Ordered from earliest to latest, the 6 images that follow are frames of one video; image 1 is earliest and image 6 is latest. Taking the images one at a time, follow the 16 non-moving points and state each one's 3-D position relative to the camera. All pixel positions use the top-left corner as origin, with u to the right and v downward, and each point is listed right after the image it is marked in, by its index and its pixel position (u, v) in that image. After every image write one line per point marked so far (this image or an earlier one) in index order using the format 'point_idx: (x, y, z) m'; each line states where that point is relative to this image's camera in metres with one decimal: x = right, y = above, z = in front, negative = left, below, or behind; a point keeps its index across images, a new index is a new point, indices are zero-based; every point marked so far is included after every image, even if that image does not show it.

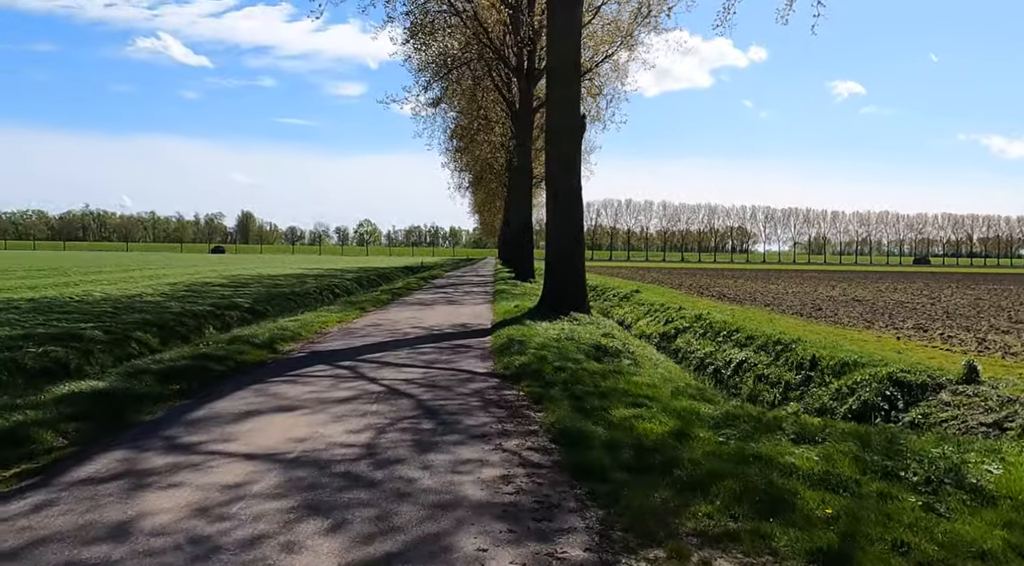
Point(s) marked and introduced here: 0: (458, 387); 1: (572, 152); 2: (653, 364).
0: (-0.5, -1.0, +8.3) m
1: (+1.2, +2.6, +16.7) m
2: (+1.8, -1.1, +11.2) m
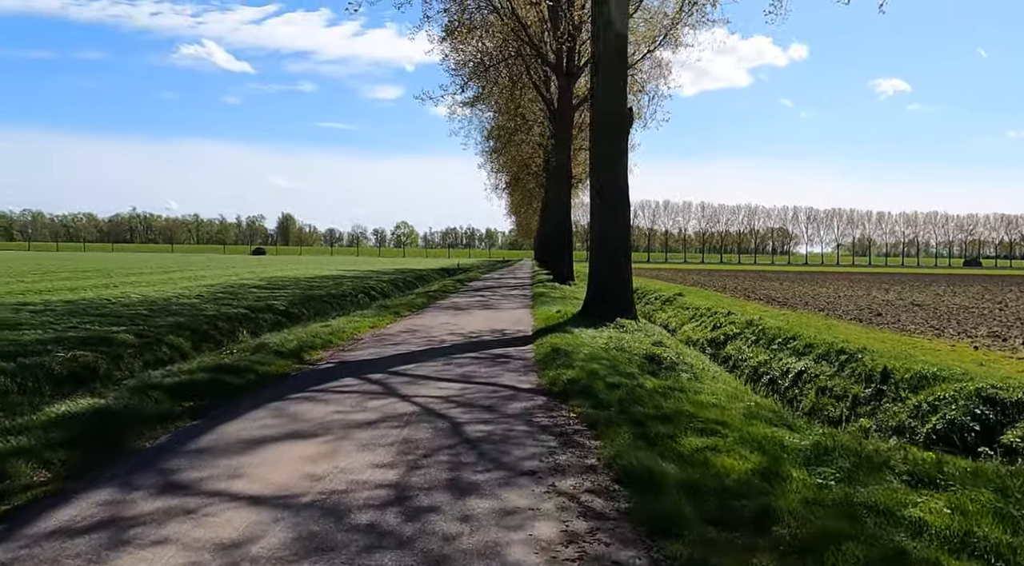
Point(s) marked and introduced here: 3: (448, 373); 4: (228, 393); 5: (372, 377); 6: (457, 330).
0: (-0.1, -1.1, +7.3) m
1: (+1.9, +2.5, +15.7) m
2: (+2.4, -1.2, +10.2) m
3: (-0.7, -1.0, +9.3) m
4: (-2.6, -1.0, +8.0) m
5: (-1.4, -1.0, +8.9) m
6: (-0.9, -0.8, +14.8) m
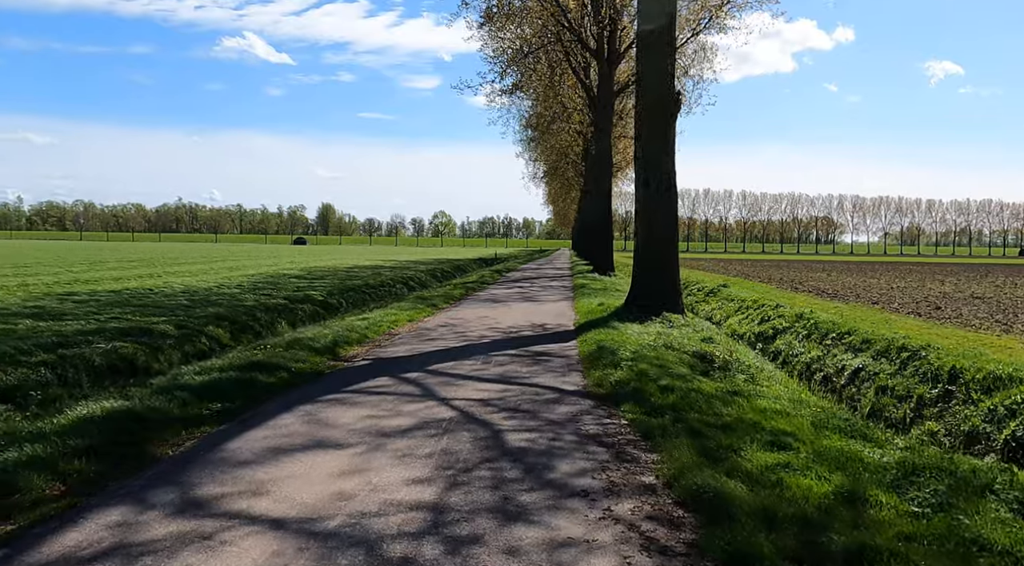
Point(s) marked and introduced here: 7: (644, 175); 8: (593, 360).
0: (+0.3, -1.0, +6.8) m
1: (+2.7, +2.7, +15.0) m
2: (+2.9, -1.1, +9.5) m
3: (-0.2, -0.9, +8.8) m
4: (-2.2, -1.0, +7.6) m
5: (-1.0, -0.9, +8.4) m
6: (-0.2, -0.7, +14.3) m
7: (+2.3, +1.9, +15.2) m
8: (+0.9, -0.9, +9.6) m
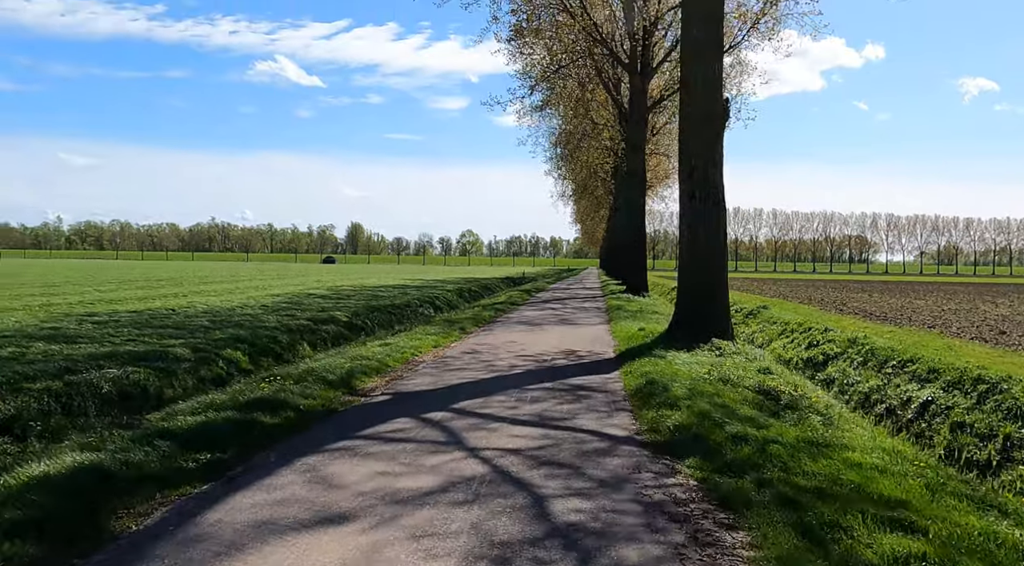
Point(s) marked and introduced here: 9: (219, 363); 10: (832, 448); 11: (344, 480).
0: (+0.5, -1.2, +5.7) m
1: (+3.2, +2.3, +13.9) m
2: (+3.2, -1.3, +8.3) m
3: (+0.1, -1.1, +7.6) m
4: (-1.9, -1.2, +6.5) m
5: (-0.7, -1.1, +7.3) m
6: (+0.3, -1.1, +13.2) m
7: (+2.9, +1.5, +14.0) m
8: (+1.3, -1.1, +8.4) m
9: (-6.6, -1.8, +19.2) m
10: (+2.3, -1.2, +6.3) m
11: (-1.0, -1.2, +5.3) m
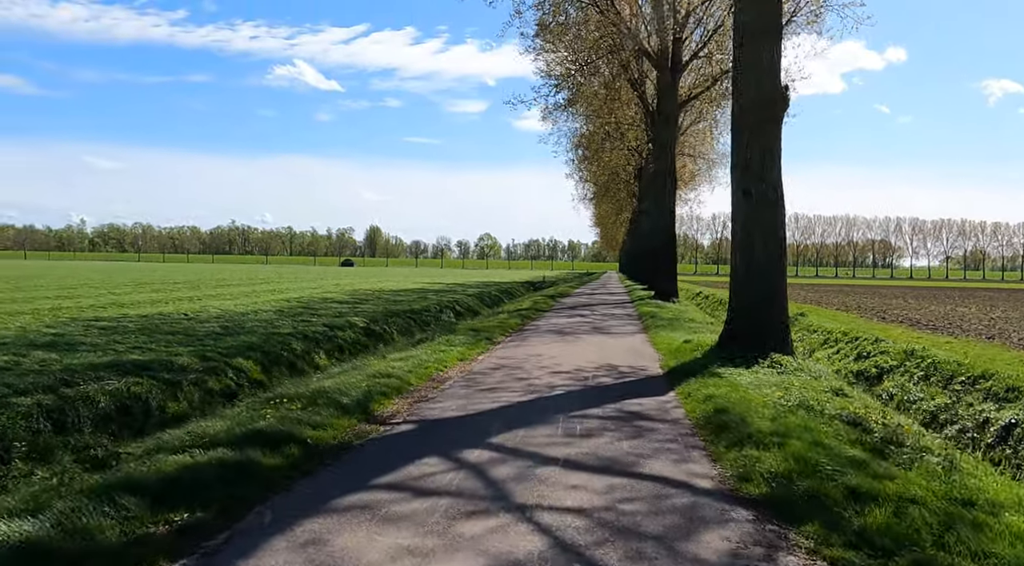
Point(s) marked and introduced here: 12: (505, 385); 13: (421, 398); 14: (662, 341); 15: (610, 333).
0: (+0.9, -1.3, +4.3) m
1: (+3.7, +2.2, +12.4) m
2: (+3.6, -1.4, +6.9) m
3: (+0.5, -1.2, +6.3) m
4: (-1.6, -1.2, +5.2) m
5: (-0.3, -1.2, +6.0) m
6: (+0.8, -1.2, +11.8) m
7: (+3.4, +1.4, +12.6) m
8: (+1.7, -1.2, +7.0) m
9: (-6.0, -1.9, +18.0) m
10: (+2.7, -1.3, +4.9) m
11: (-0.7, -1.3, +4.0) m
12: (-0.1, -1.2, +10.0) m
13: (-1.0, -1.2, +9.2) m
14: (+2.7, -1.0, +15.5) m
15: (+2.1, -1.1, +18.2) m
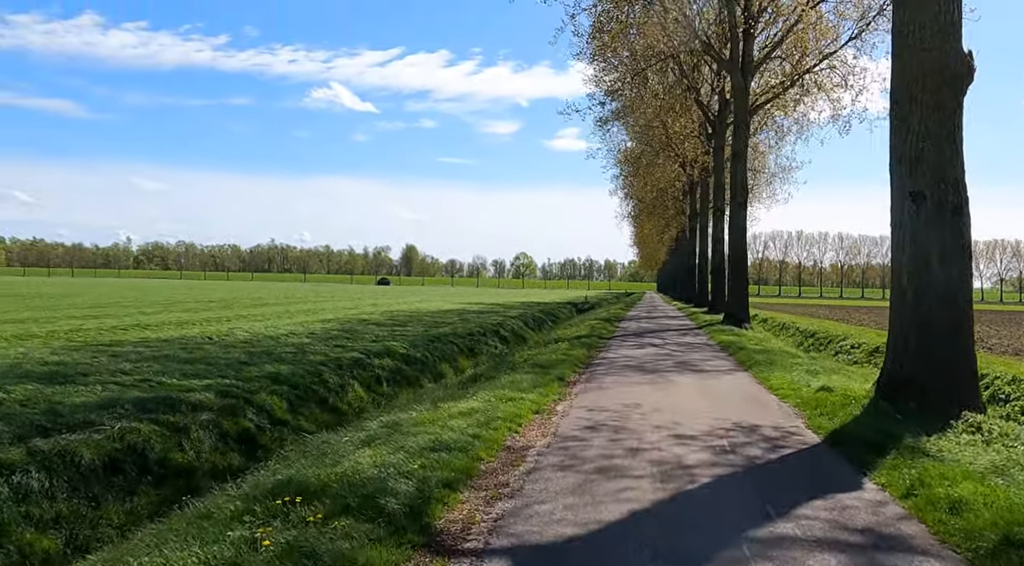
0: (+1.6, -1.4, +1.3) m
1: (+4.8, +1.8, +9.3) m
2: (+4.4, -1.7, +3.7) m
3: (+1.3, -1.4, +3.3) m
4: (-0.9, -1.4, +2.3) m
5: (+0.4, -1.4, +3.0) m
6: (+1.8, -1.5, +8.8) m
7: (+4.4, +1.1, +9.5) m
8: (+2.5, -1.4, +4.0) m
9: (-4.7, -2.3, +15.2) m
10: (+3.4, -1.5, +1.7) m
11: (0.0, -1.4, +1.0) m
12: (+0.9, -1.5, +7.0) m
13: (-0.1, -1.5, +6.2) m
14: (+3.8, -1.5, +12.4) m
15: (+3.3, -1.5, +15.1) m
